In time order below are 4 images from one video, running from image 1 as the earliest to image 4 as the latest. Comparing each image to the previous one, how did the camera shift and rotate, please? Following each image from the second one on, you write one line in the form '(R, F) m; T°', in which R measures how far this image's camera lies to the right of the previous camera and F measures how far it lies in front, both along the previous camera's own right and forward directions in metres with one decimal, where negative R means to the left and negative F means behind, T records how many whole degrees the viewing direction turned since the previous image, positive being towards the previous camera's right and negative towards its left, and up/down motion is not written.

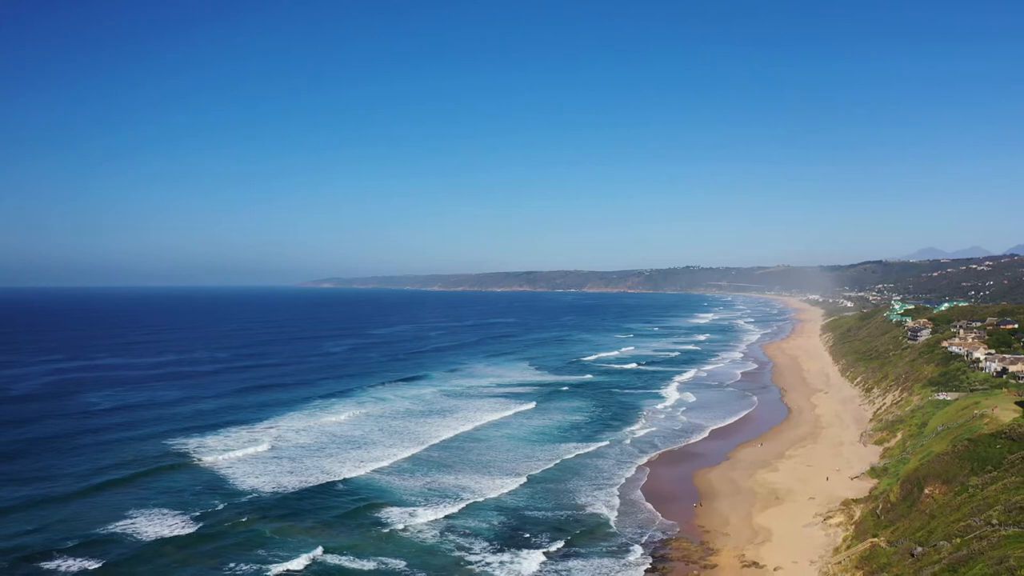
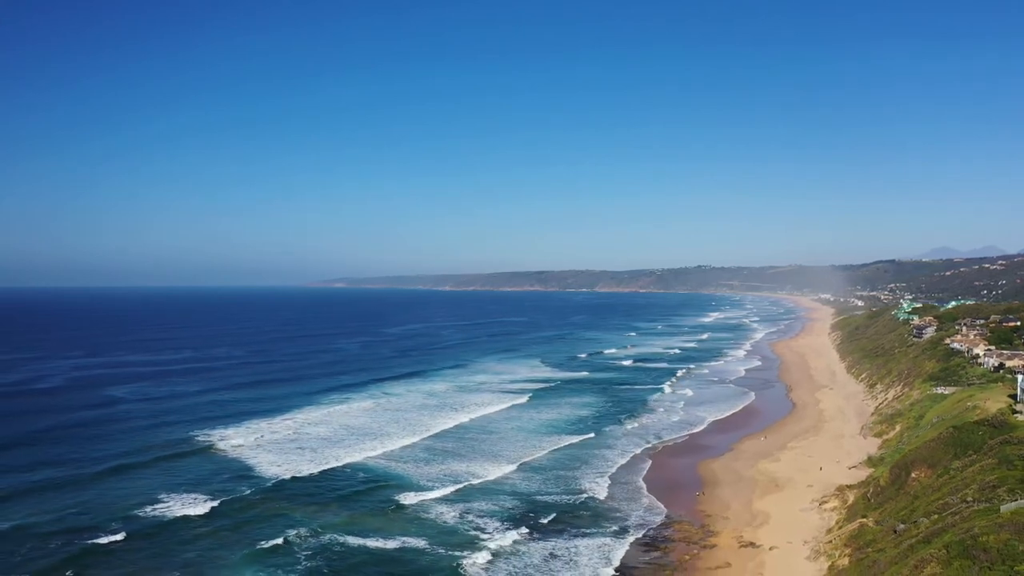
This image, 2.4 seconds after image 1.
(0.0, -1.3) m; -1°
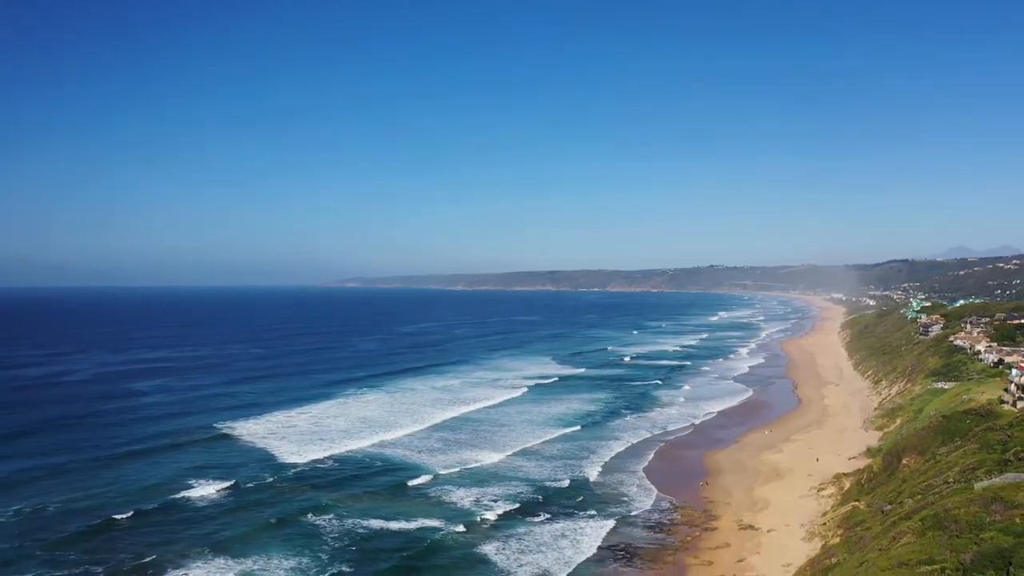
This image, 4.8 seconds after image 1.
(0.0, -1.3) m; -1°
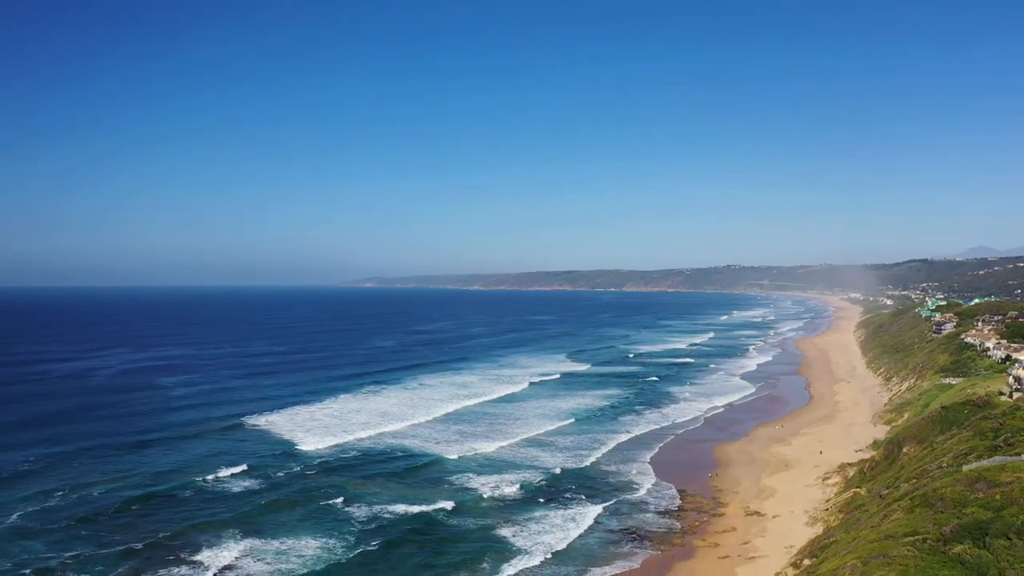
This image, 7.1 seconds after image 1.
(0.0, -1.2) m; -1°
